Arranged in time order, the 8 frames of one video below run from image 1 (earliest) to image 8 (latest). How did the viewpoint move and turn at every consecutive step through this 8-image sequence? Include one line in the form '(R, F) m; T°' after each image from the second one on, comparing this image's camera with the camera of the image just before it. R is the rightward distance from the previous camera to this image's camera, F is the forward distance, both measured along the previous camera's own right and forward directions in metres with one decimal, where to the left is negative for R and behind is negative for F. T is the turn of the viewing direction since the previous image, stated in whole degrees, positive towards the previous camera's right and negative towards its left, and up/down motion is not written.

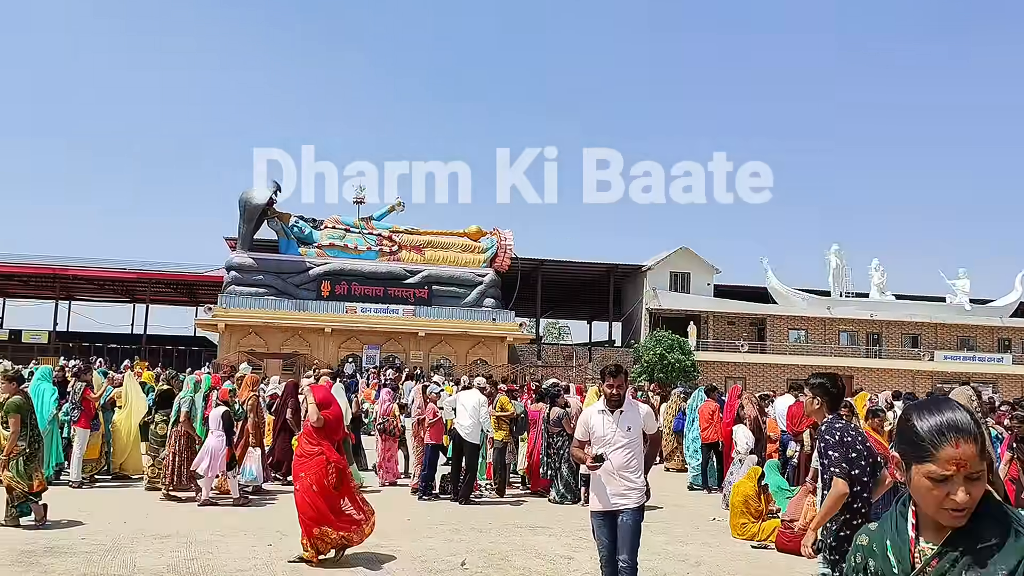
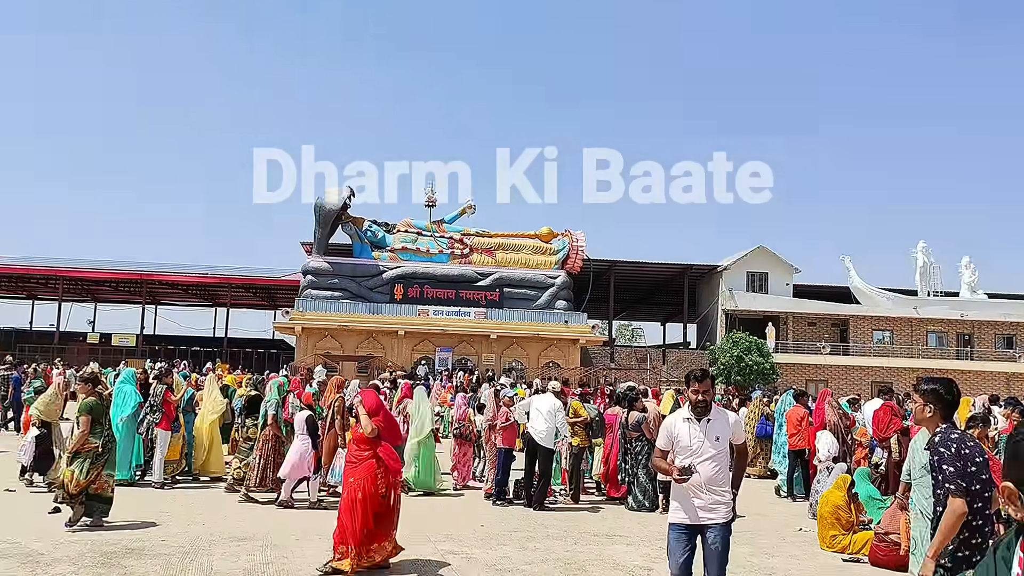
(0.0, +0.2) m; -5°
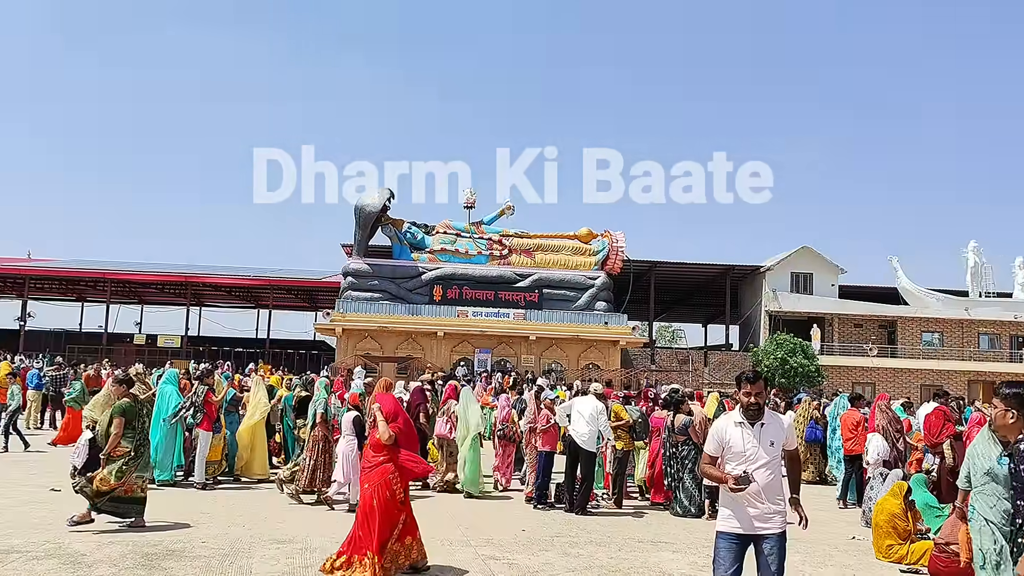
(0.0, +0.2) m; -3°
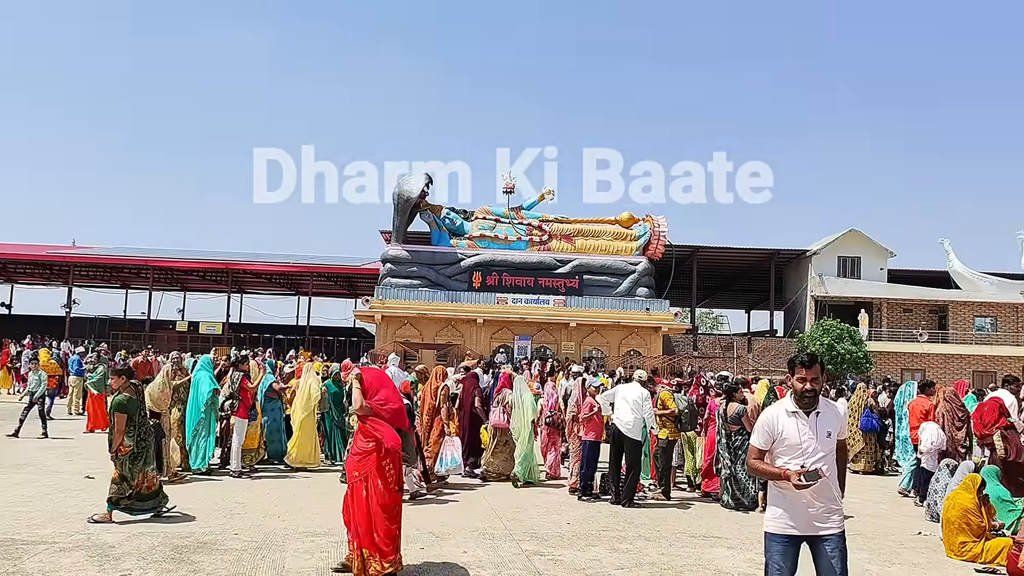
(0.0, +0.4) m; -3°
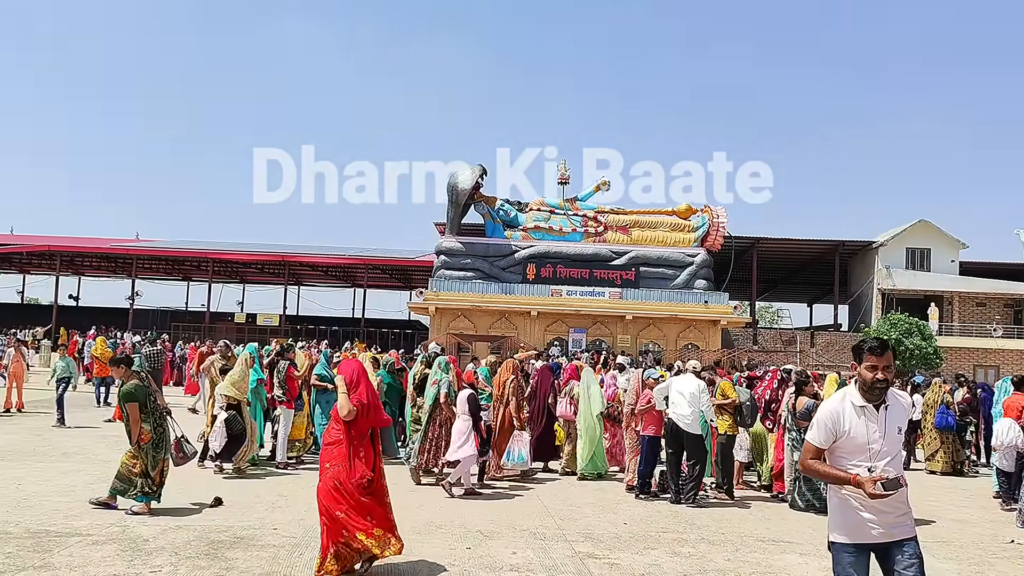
(0.0, +0.4) m; -4°
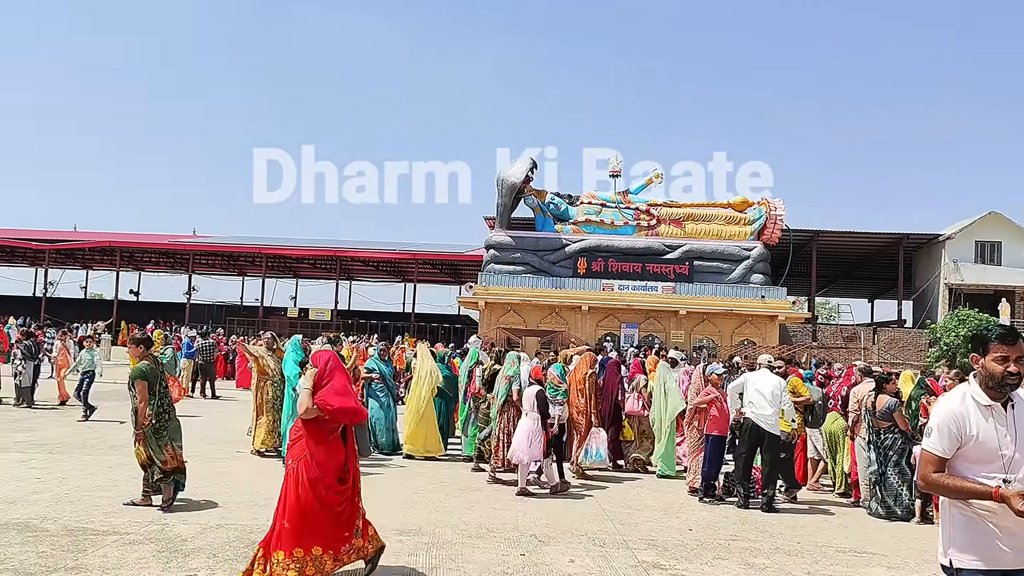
(-0.1, +0.4) m; -3°
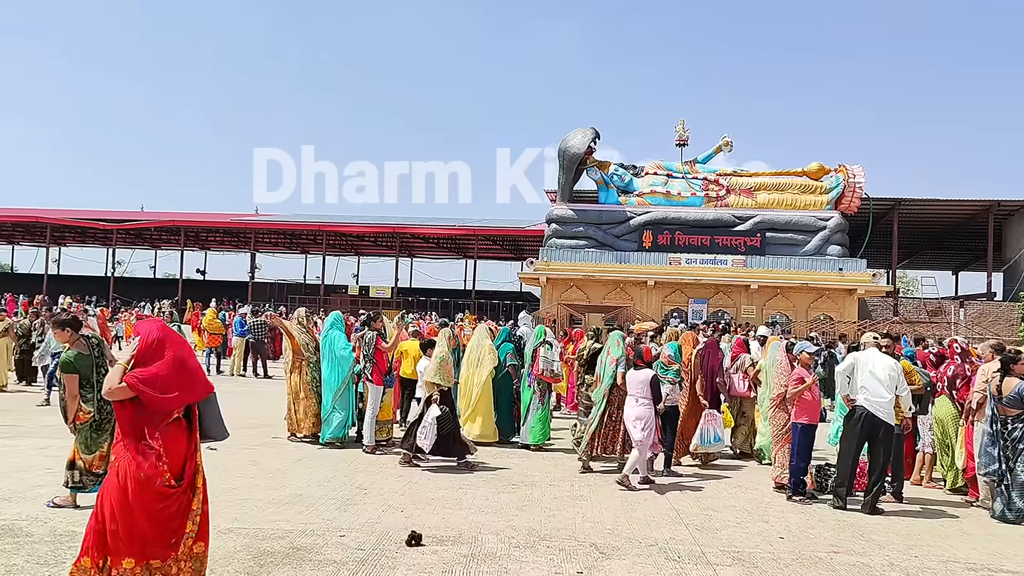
(+0.1, +1.0) m; -4°
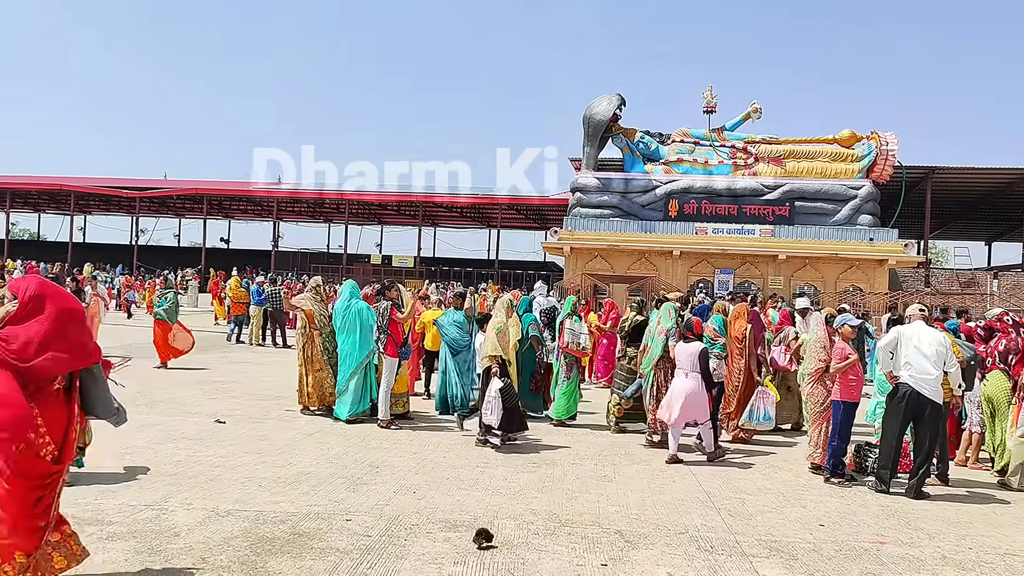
(0.0, +0.4) m; -2°
